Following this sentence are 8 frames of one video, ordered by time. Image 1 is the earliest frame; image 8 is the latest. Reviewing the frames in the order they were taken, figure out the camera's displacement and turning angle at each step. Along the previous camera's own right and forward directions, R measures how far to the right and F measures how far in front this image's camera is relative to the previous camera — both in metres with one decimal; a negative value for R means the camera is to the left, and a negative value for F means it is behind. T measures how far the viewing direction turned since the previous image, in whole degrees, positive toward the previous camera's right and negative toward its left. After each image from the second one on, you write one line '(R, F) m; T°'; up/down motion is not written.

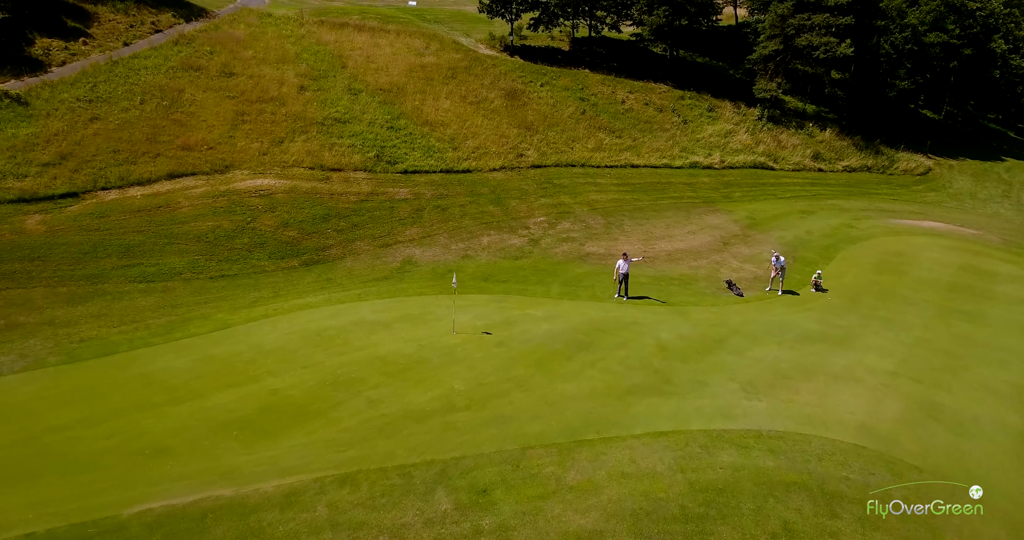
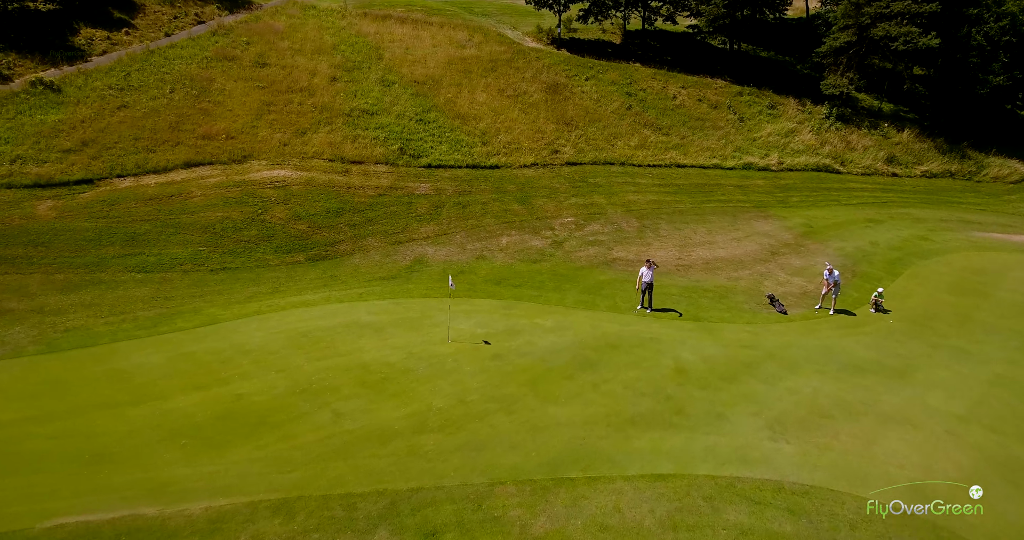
(+2.0, +2.3) m; -6°
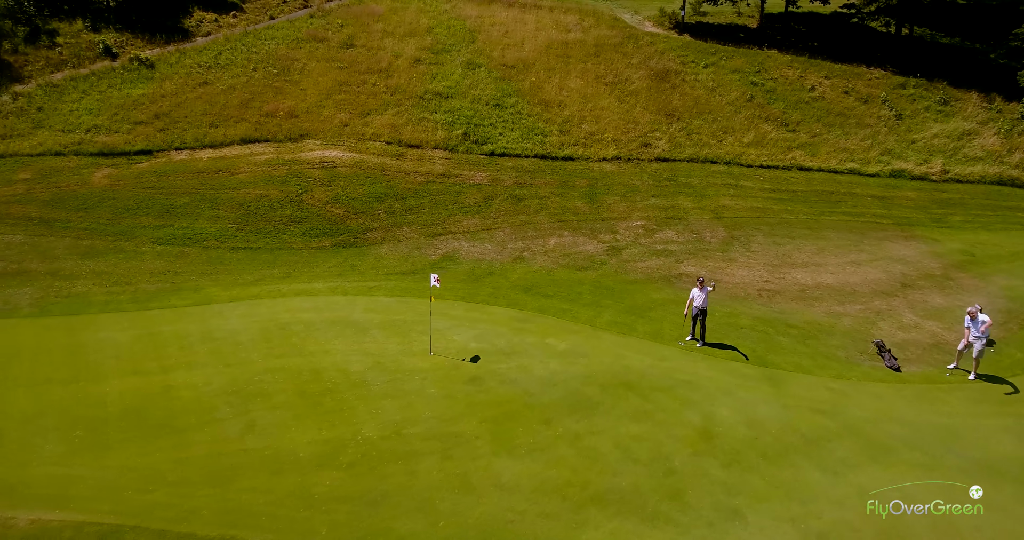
(+3.9, +4.4) m; -14°
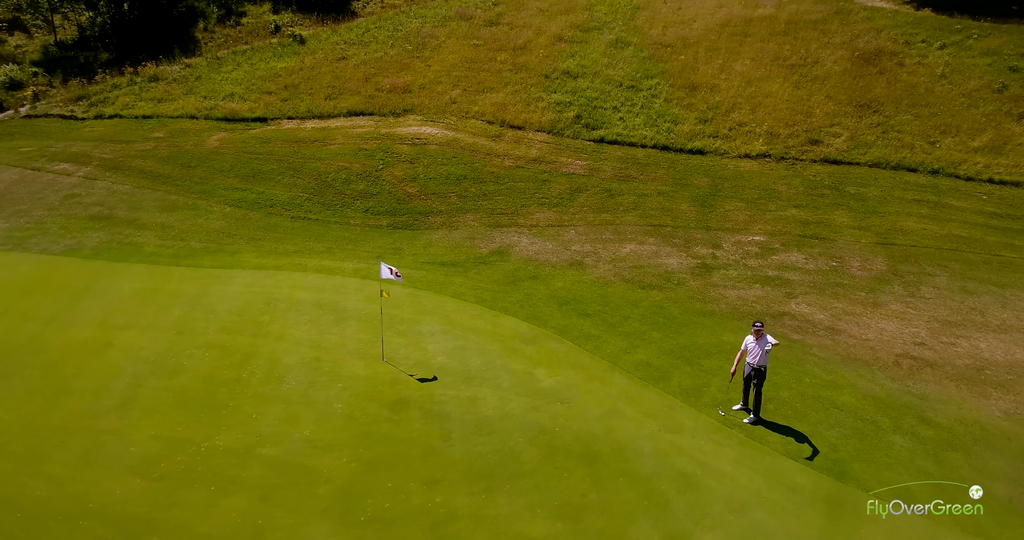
(+5.1, +5.1) m; -21°
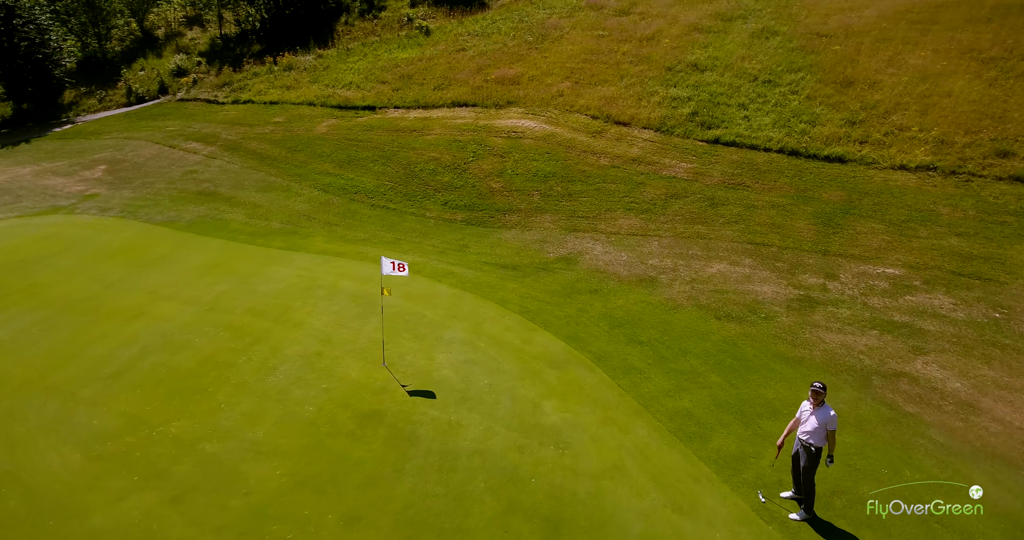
(+2.6, +2.4) m; -15°
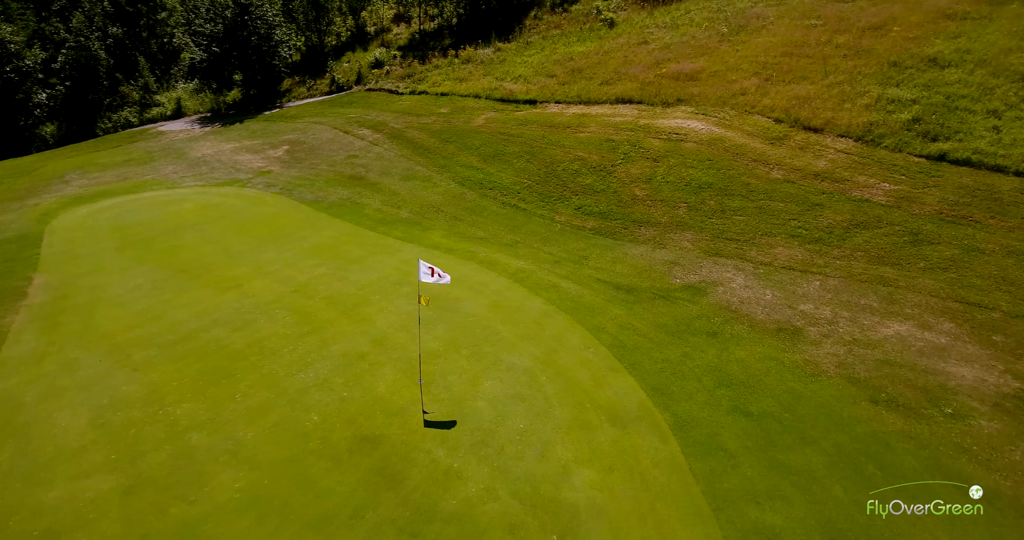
(+2.3, +2.7) m; -19°
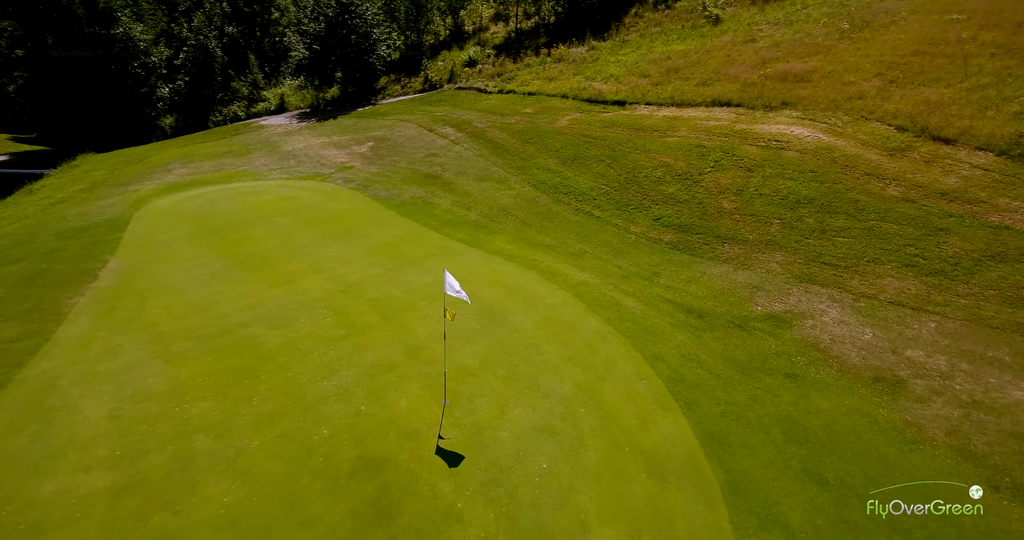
(+0.9, +1.2) m; -9°
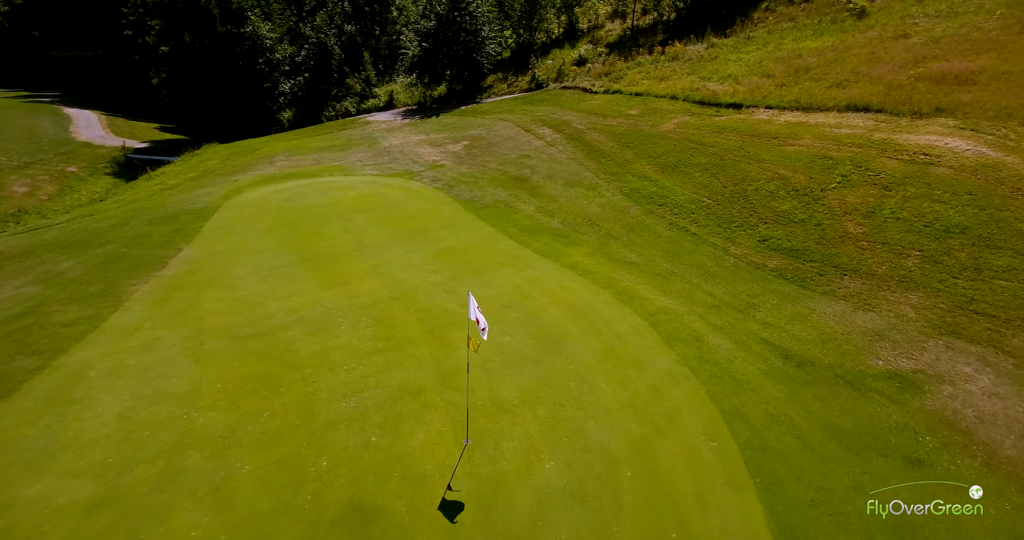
(+1.0, +1.6) m; -11°
